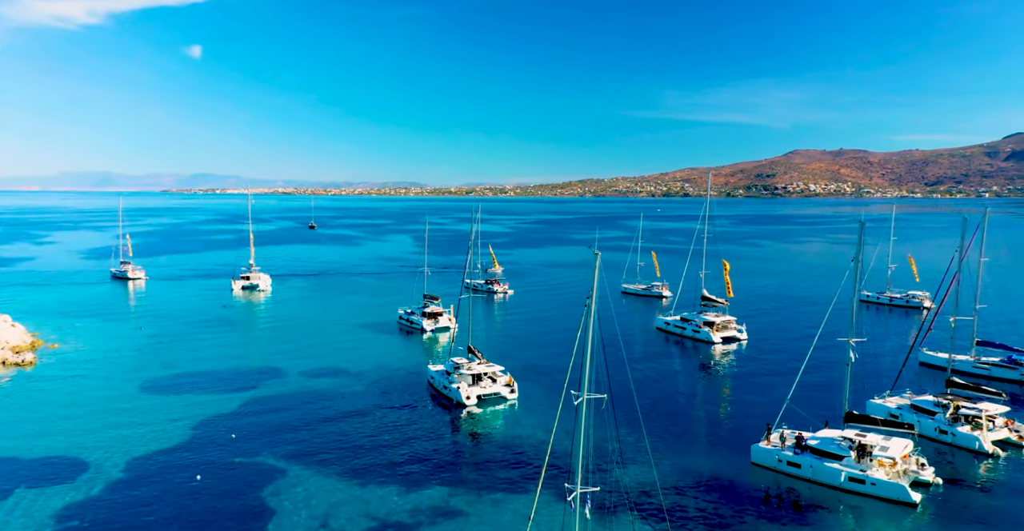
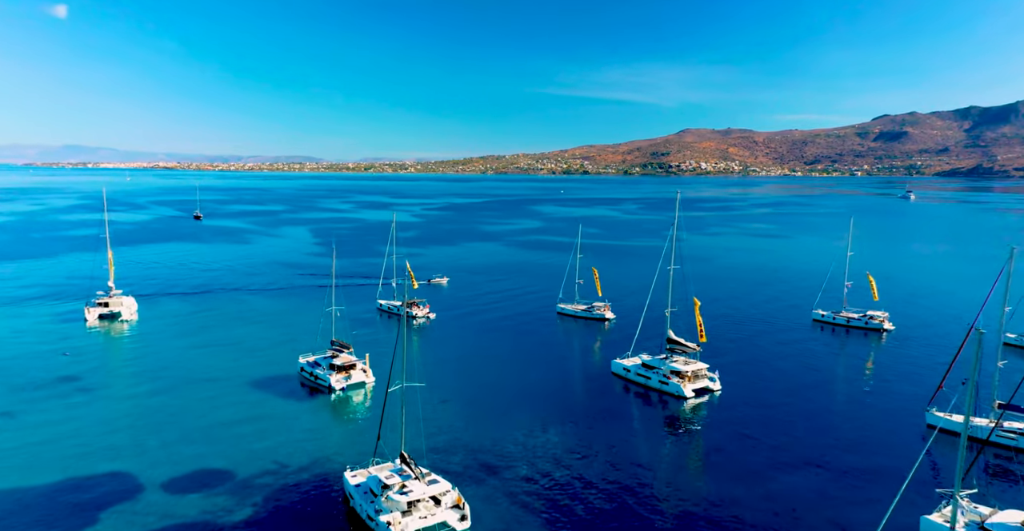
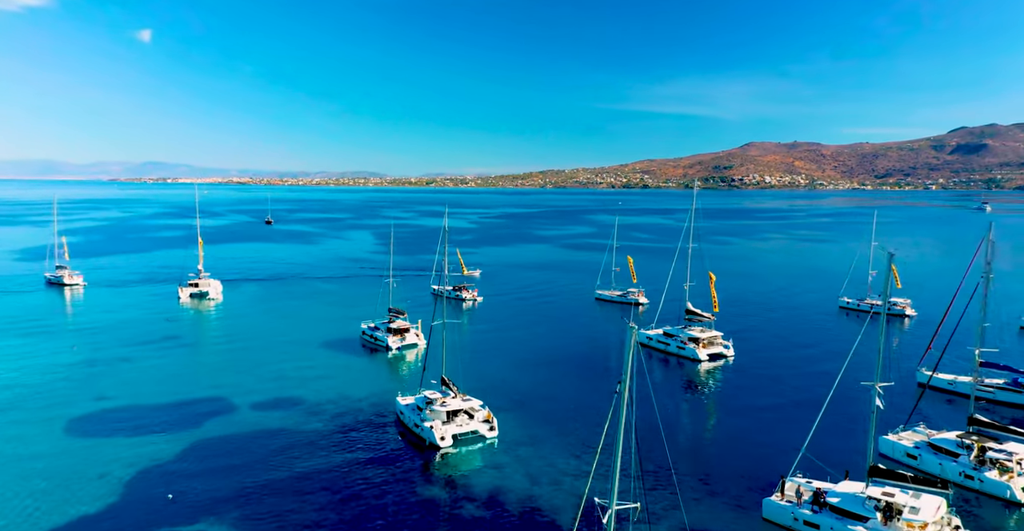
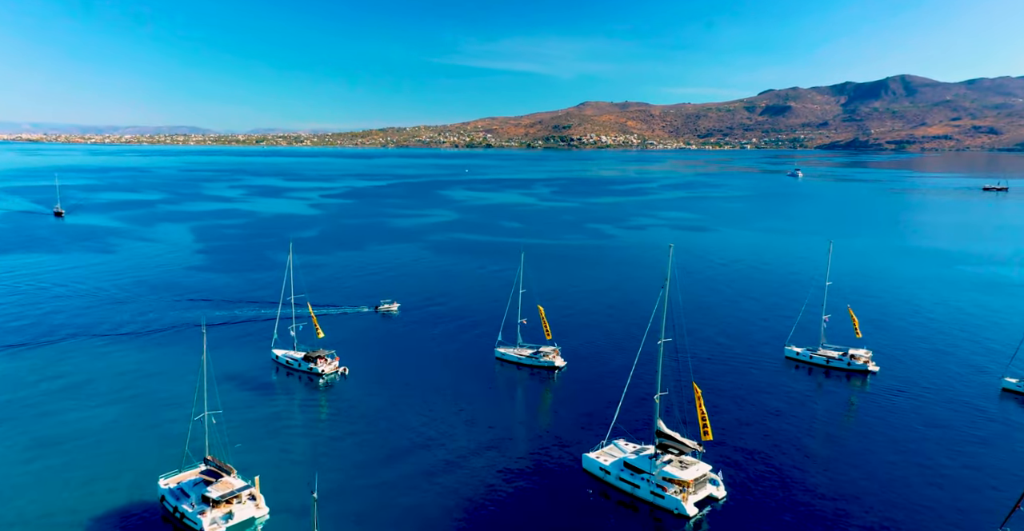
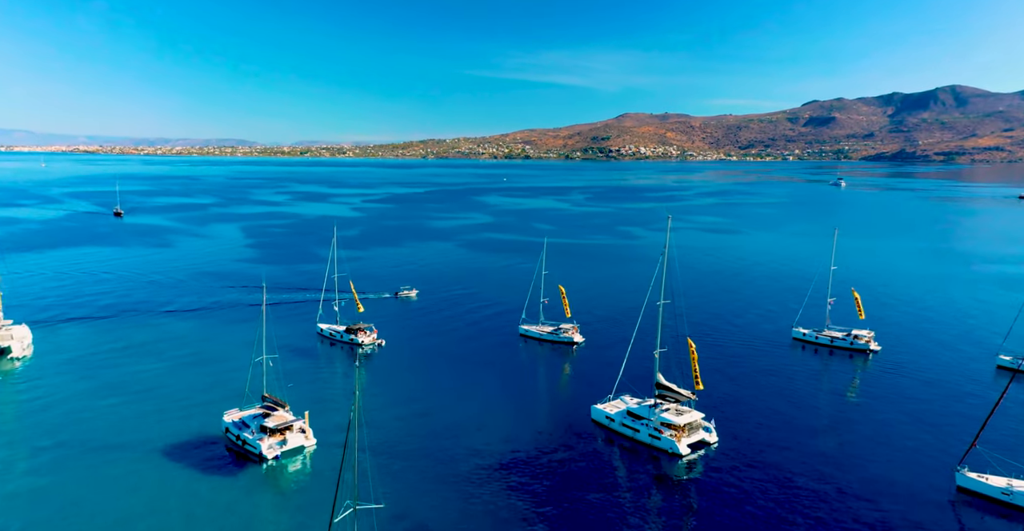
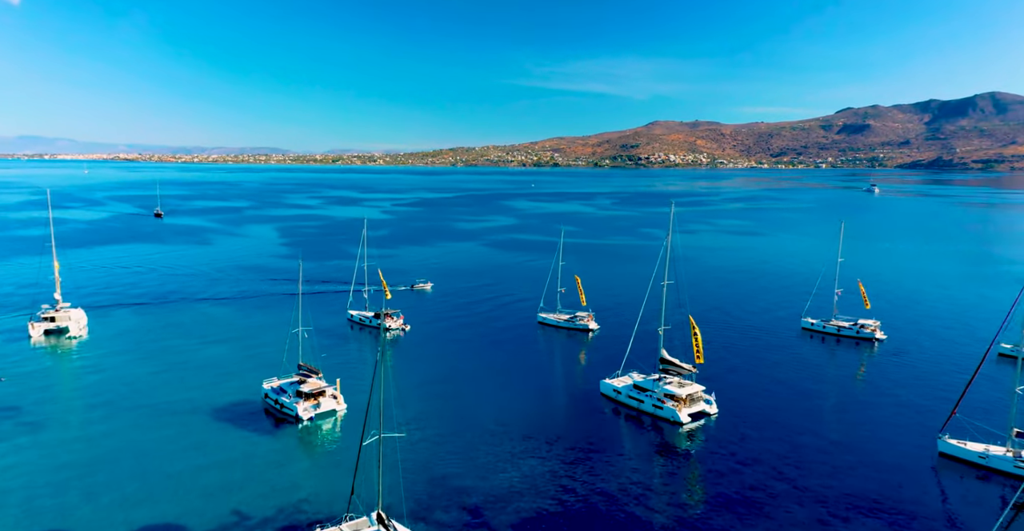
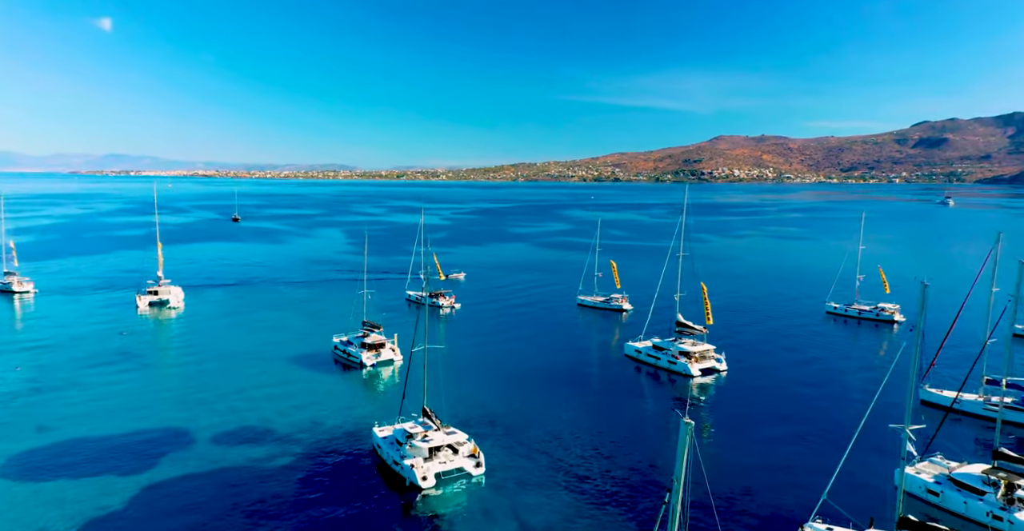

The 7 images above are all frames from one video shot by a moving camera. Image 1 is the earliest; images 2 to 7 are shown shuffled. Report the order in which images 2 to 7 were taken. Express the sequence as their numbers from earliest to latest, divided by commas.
3, 7, 2, 6, 5, 4
